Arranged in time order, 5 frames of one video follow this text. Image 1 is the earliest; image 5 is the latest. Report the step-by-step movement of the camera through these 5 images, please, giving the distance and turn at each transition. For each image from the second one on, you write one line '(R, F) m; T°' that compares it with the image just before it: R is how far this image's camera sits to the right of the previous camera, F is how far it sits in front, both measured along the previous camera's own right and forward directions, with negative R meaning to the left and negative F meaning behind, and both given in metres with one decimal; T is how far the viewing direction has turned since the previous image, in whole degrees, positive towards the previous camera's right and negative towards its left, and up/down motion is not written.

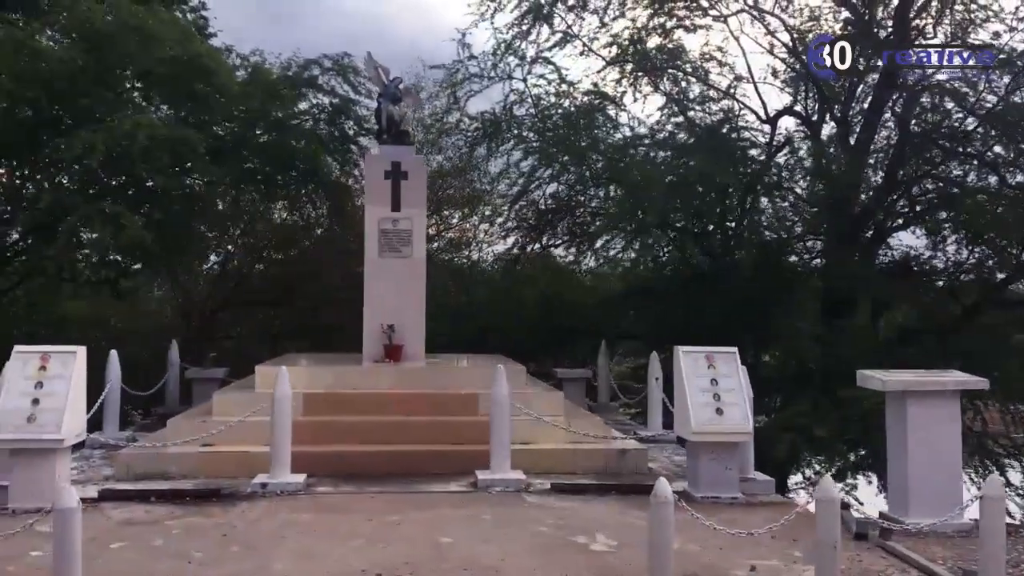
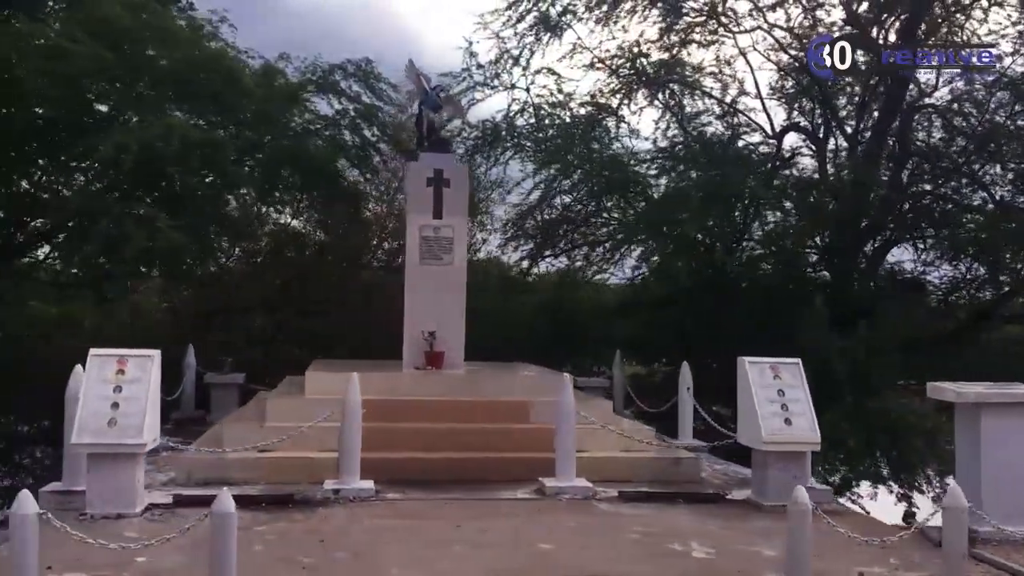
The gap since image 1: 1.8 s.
(-0.9, 0.0) m; +2°
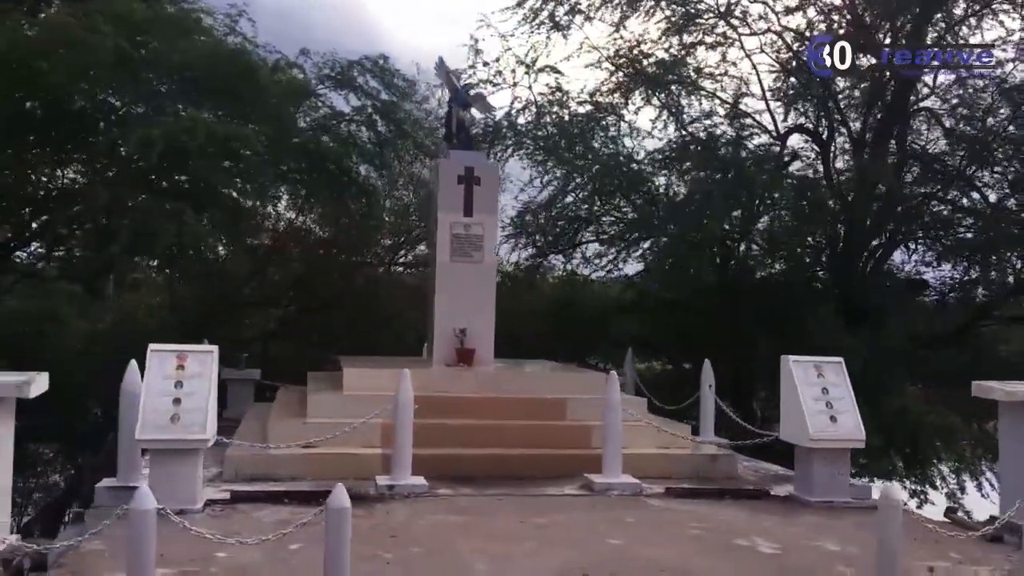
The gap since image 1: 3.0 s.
(-0.6, -0.1) m; +2°
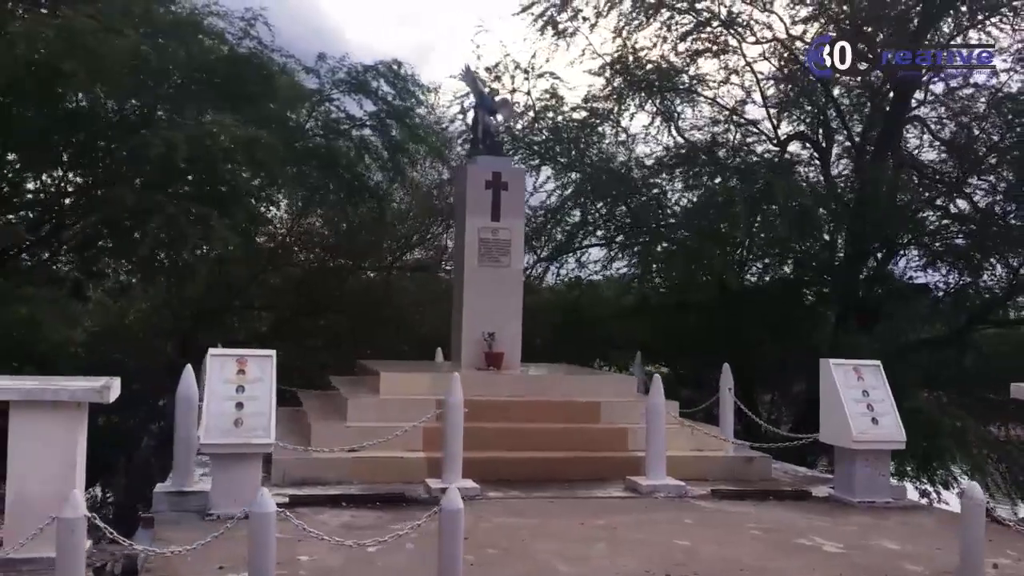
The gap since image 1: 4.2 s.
(-0.7, -0.1) m; +2°
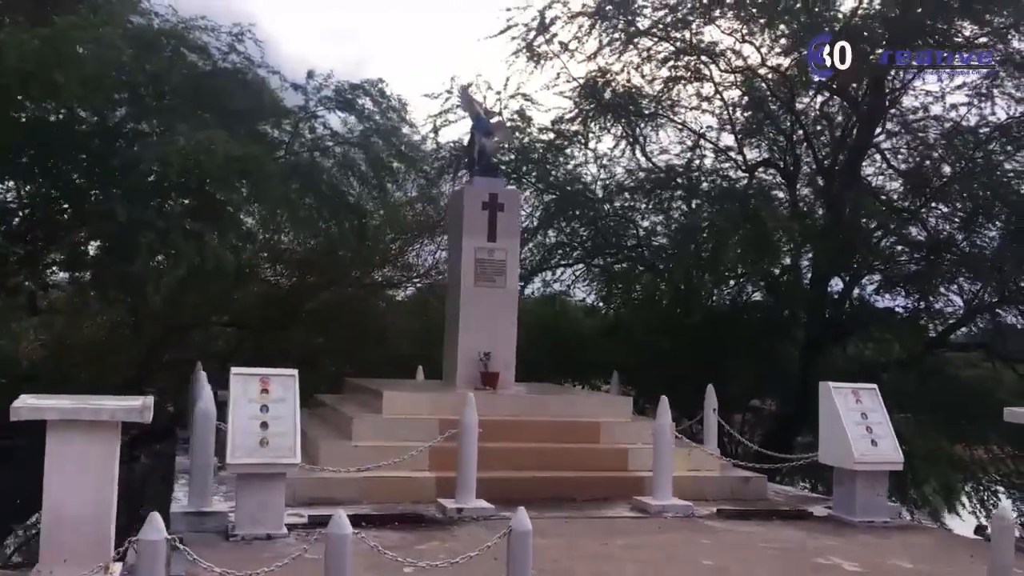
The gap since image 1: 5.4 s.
(-0.6, -0.1) m; +4°
